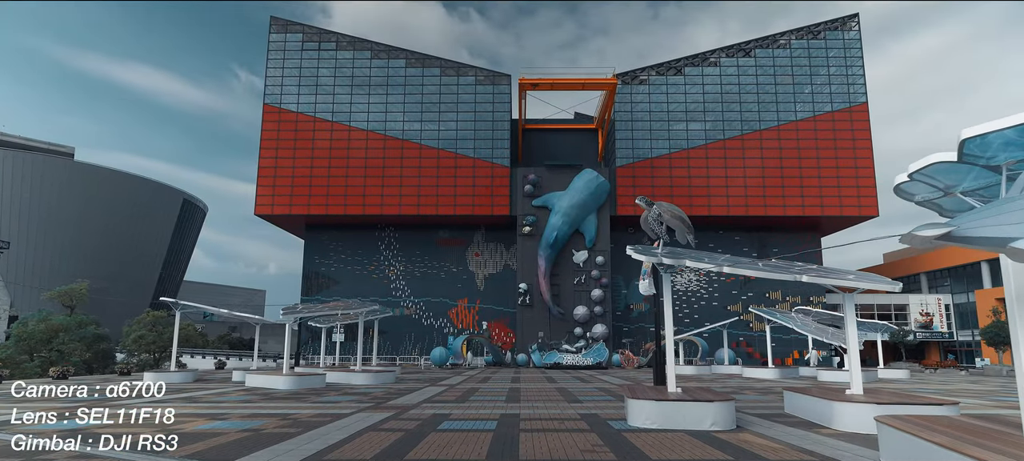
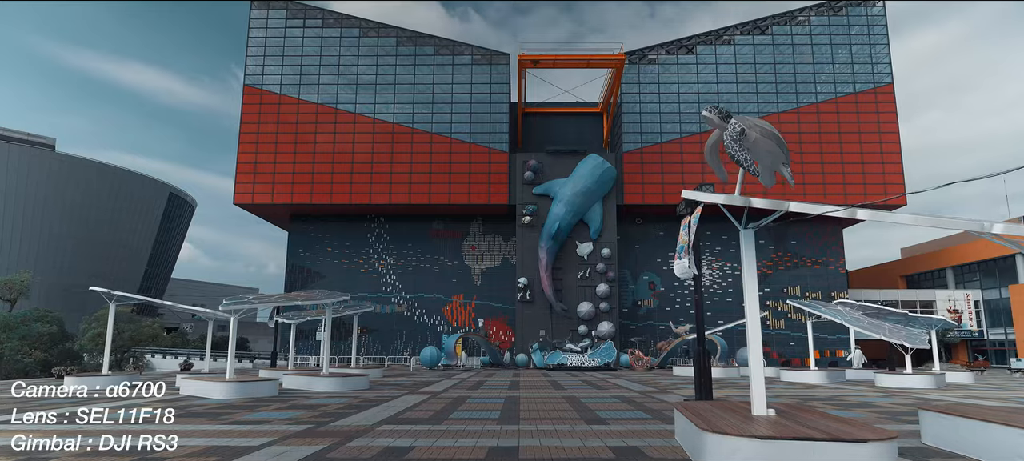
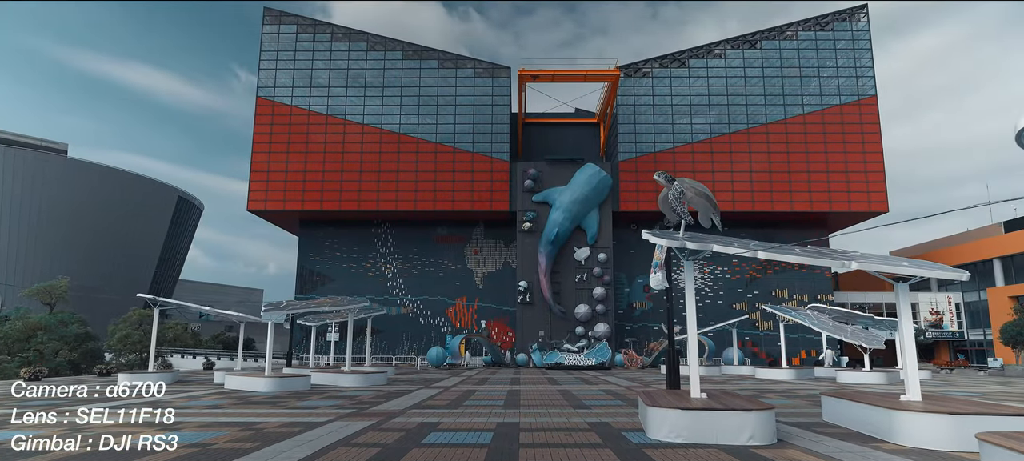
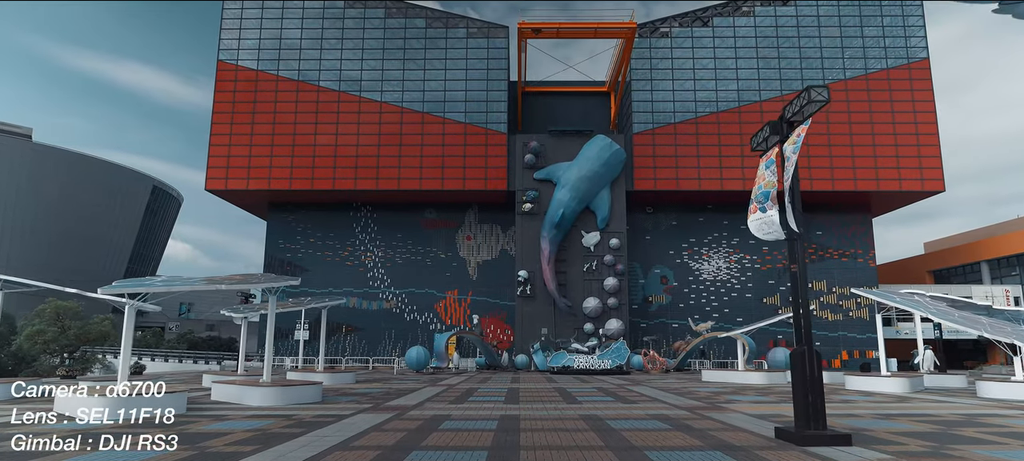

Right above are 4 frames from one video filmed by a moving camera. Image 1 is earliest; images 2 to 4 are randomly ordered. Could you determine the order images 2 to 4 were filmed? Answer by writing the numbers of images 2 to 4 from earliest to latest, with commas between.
3, 2, 4
